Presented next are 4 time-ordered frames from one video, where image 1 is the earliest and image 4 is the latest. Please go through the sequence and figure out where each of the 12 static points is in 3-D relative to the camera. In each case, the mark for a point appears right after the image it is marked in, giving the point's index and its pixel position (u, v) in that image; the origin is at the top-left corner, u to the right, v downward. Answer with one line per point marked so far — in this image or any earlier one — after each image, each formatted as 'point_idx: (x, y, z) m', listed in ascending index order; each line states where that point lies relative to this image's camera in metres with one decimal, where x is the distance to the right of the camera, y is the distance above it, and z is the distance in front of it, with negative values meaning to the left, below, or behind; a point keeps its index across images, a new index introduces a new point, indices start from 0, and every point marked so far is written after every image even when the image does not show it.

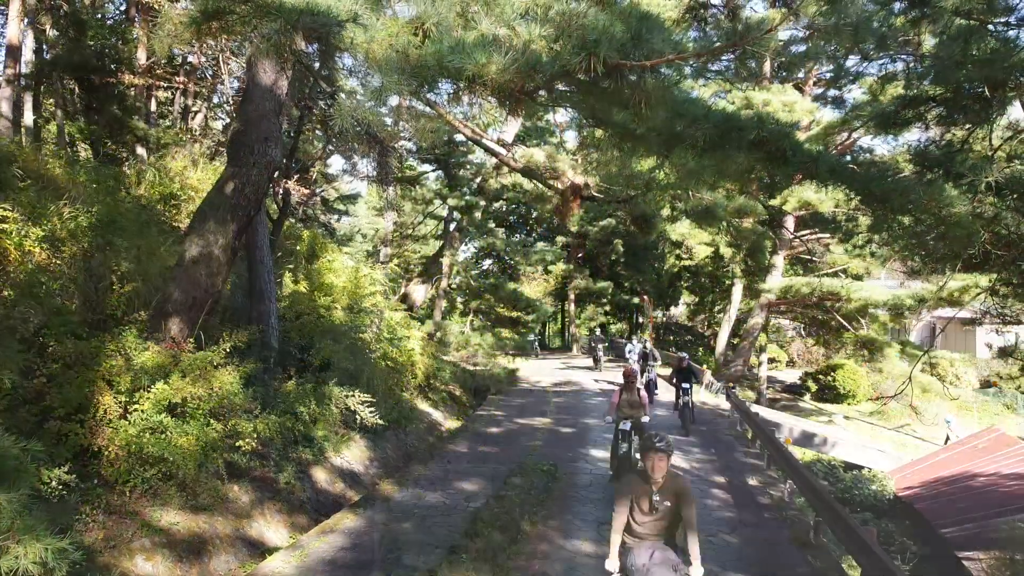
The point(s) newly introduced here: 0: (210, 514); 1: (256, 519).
0: (-2.0, -1.5, +6.8) m
1: (-1.8, -1.6, +7.2) m
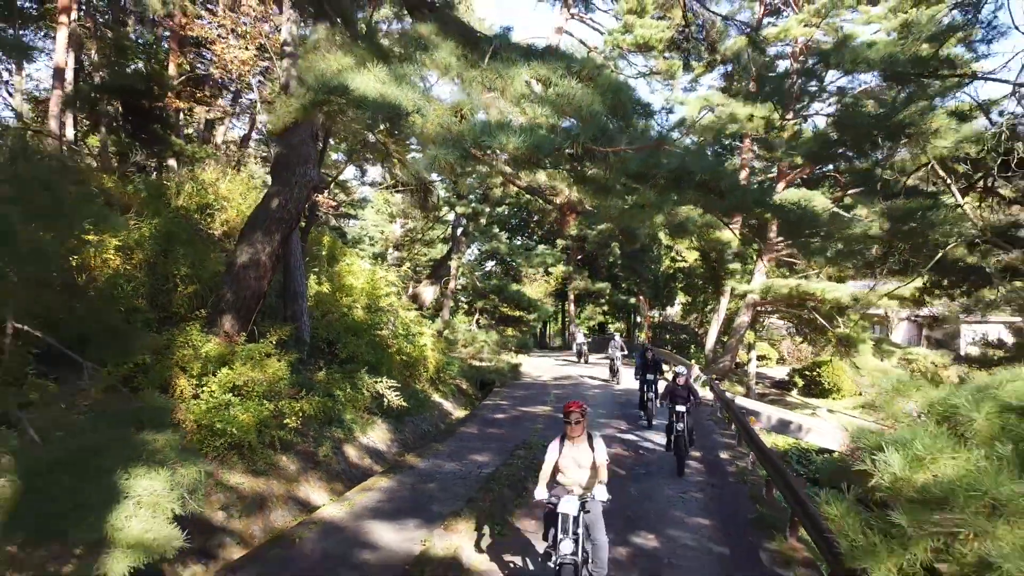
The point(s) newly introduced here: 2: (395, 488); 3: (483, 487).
0: (-2.0, -1.5, +8.2) m
1: (-1.8, -1.7, +8.6) m
2: (-0.9, -1.6, +7.9) m
3: (-0.2, -1.5, +7.7) m
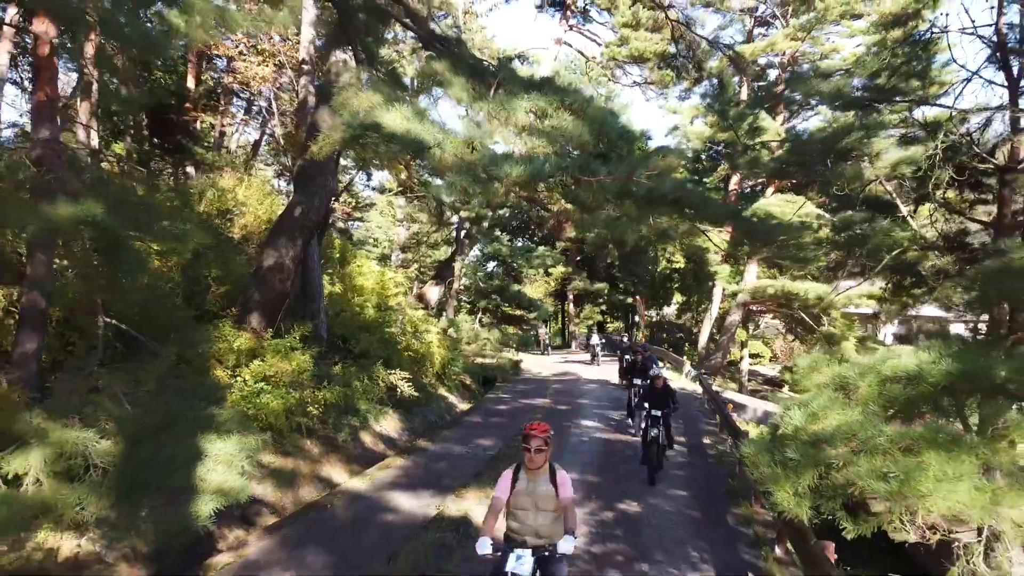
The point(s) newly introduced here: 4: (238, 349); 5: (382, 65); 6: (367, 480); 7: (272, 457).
0: (-2.0, -1.5, +9.2) m
1: (-1.7, -1.7, +9.6) m
2: (-0.9, -1.6, +8.9) m
3: (-0.2, -1.5, +8.6) m
4: (-2.5, -0.6, +9.4) m
5: (-1.0, +1.8, +8.2) m
6: (-1.2, -1.5, +8.3) m
7: (-2.1, -1.5, +8.8) m
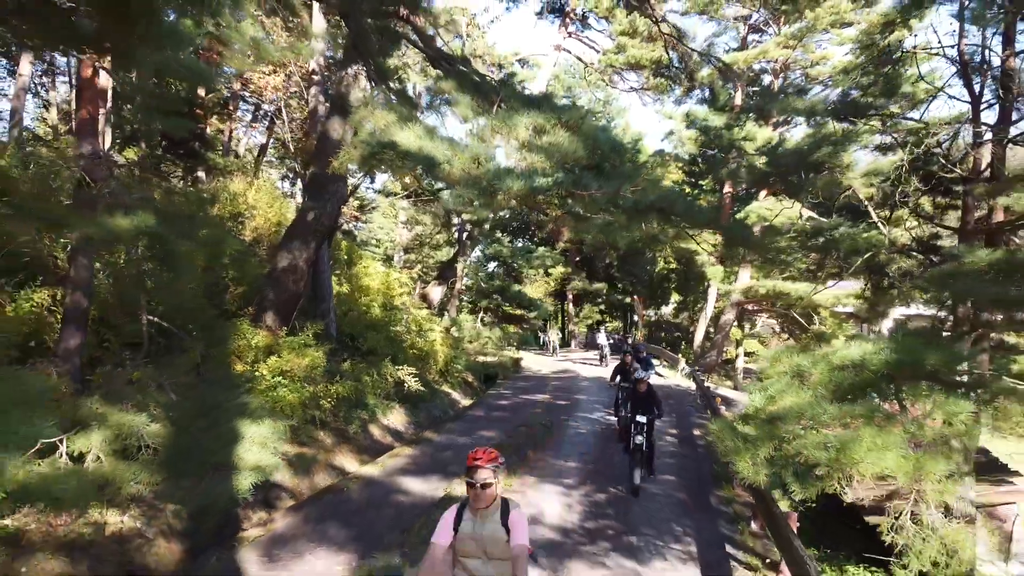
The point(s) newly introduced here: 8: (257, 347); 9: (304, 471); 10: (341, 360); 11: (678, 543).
0: (-1.9, -1.5, +9.8) m
1: (-1.7, -1.7, +10.2) m
2: (-0.9, -1.6, +9.5) m
3: (-0.2, -1.5, +9.2) m
4: (-2.5, -0.6, +10.0) m
5: (-1.0, +1.8, +8.9) m
6: (-1.2, -1.6, +8.9) m
7: (-2.1, -1.5, +9.5) m
8: (-2.5, -0.6, +10.0) m
9: (-1.9, -1.6, +9.1) m
10: (-2.1, -0.9, +12.3) m
11: (+1.0, -1.5, +6.1) m
